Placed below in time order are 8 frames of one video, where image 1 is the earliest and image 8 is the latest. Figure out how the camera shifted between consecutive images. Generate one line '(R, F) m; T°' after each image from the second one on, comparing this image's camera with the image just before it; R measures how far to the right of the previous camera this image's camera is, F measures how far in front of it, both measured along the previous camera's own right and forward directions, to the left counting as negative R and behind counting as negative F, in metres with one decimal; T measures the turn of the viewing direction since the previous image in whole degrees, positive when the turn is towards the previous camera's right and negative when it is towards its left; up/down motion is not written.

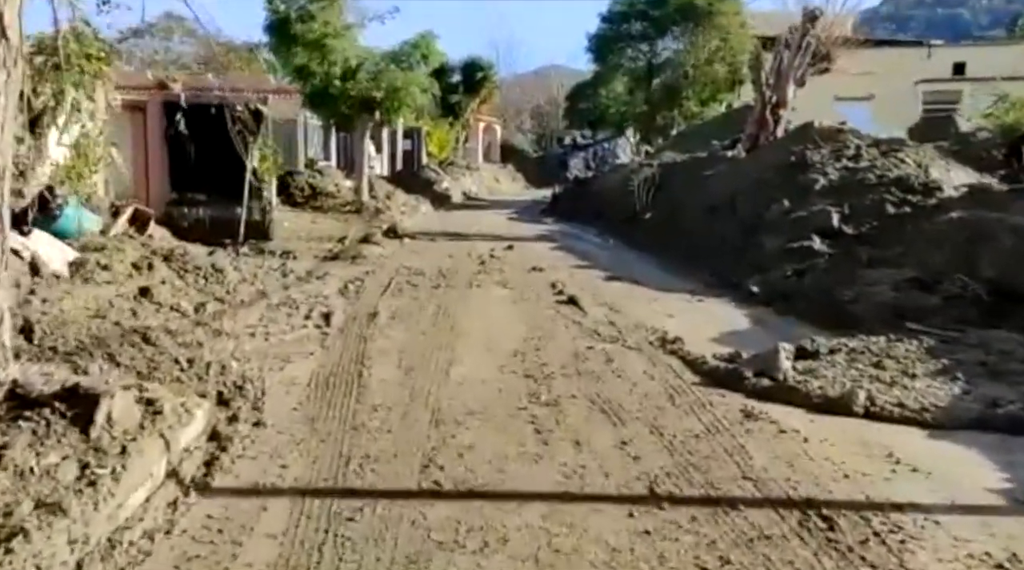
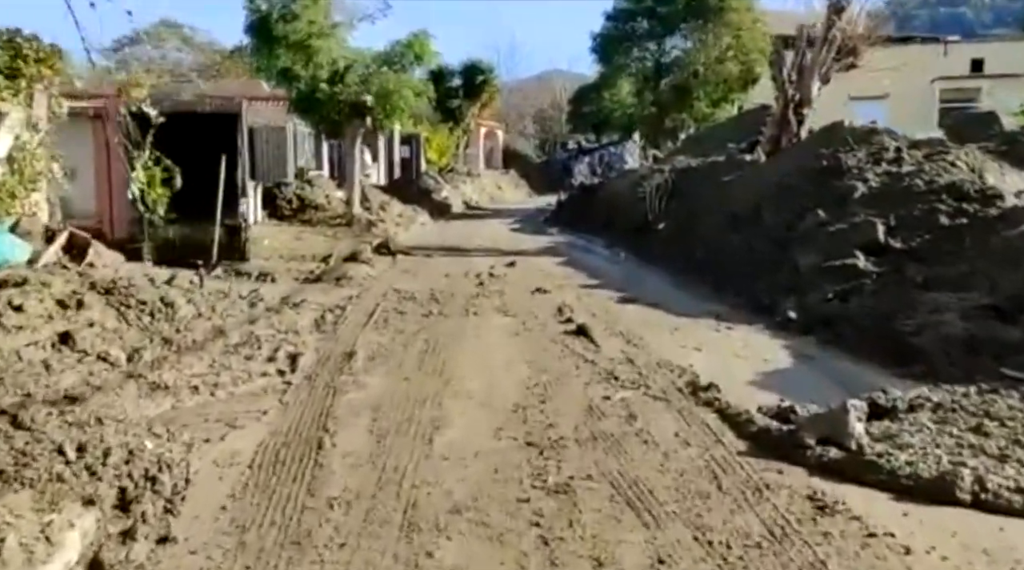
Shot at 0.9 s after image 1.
(0.0, +1.7) m; 0°
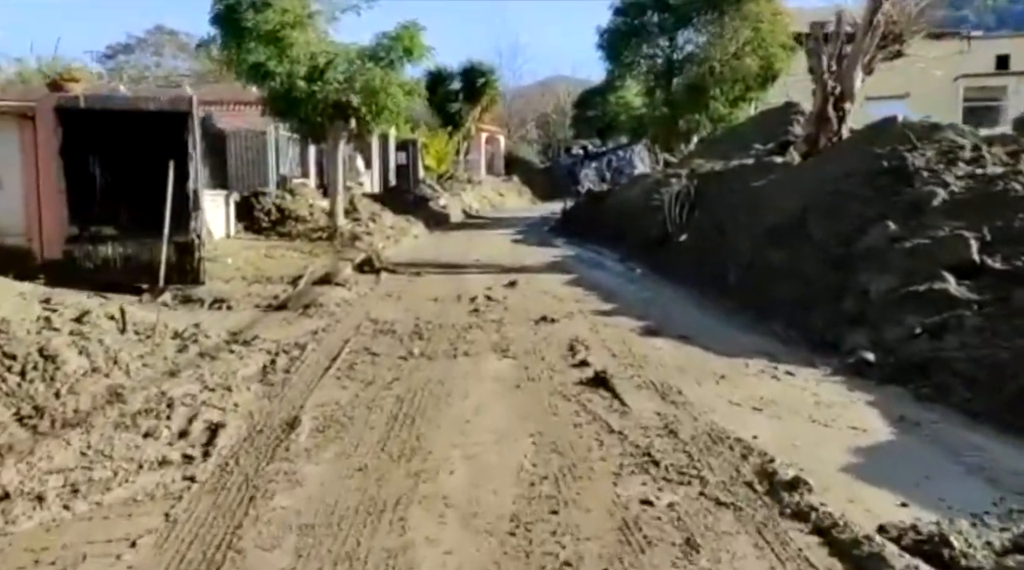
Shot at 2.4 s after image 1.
(0.0, +2.5) m; 0°
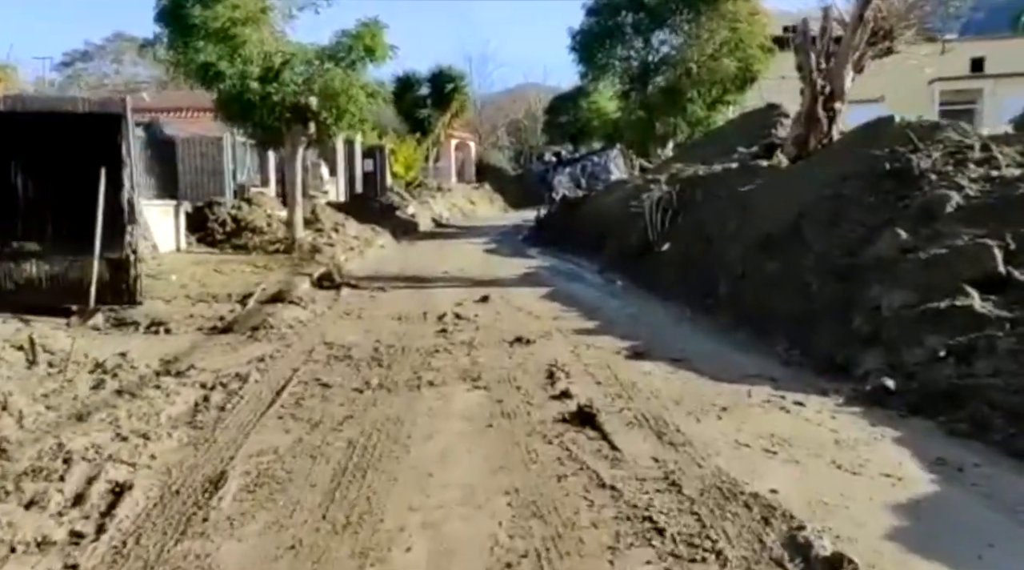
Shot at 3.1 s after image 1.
(0.0, +1.2) m; +1°
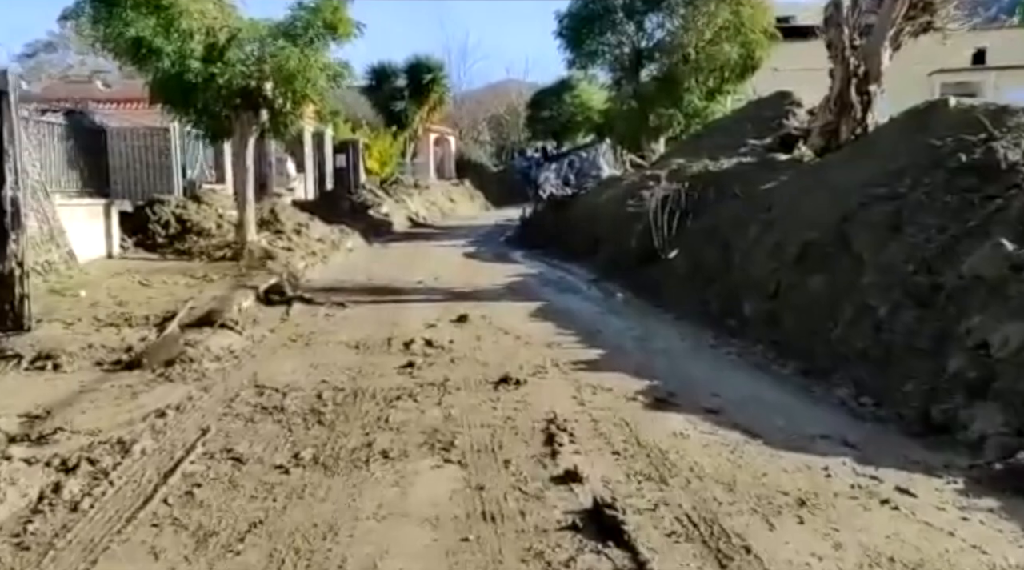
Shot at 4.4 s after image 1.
(0.0, +2.5) m; +1°
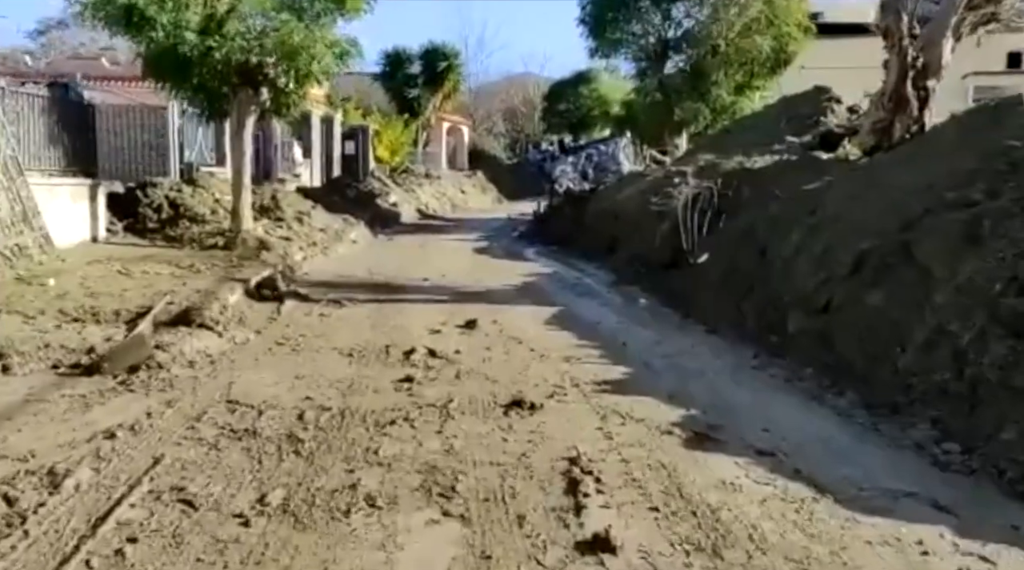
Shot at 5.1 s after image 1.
(-0.1, +1.2) m; 0°
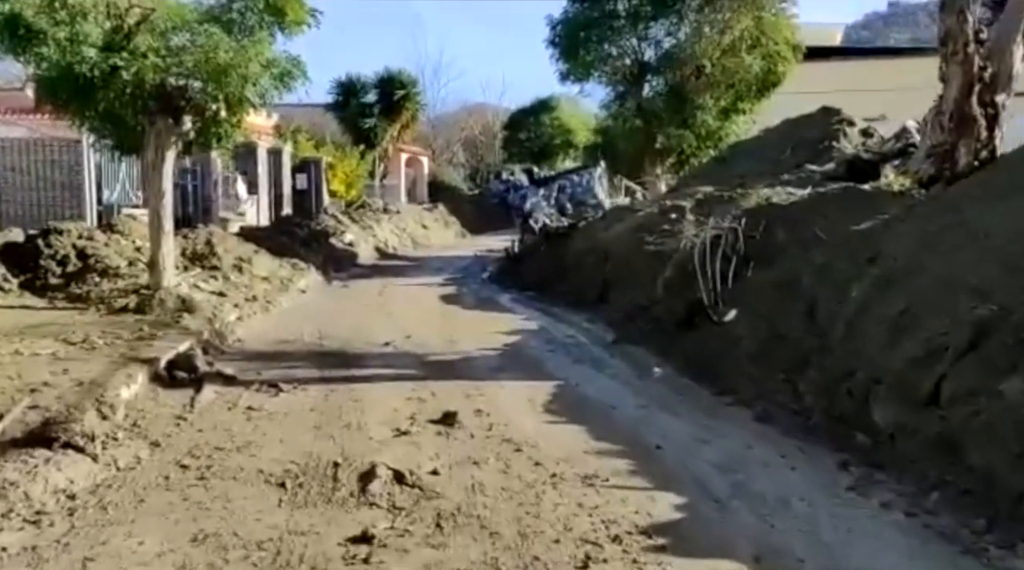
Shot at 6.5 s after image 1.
(-0.2, +2.7) m; +2°
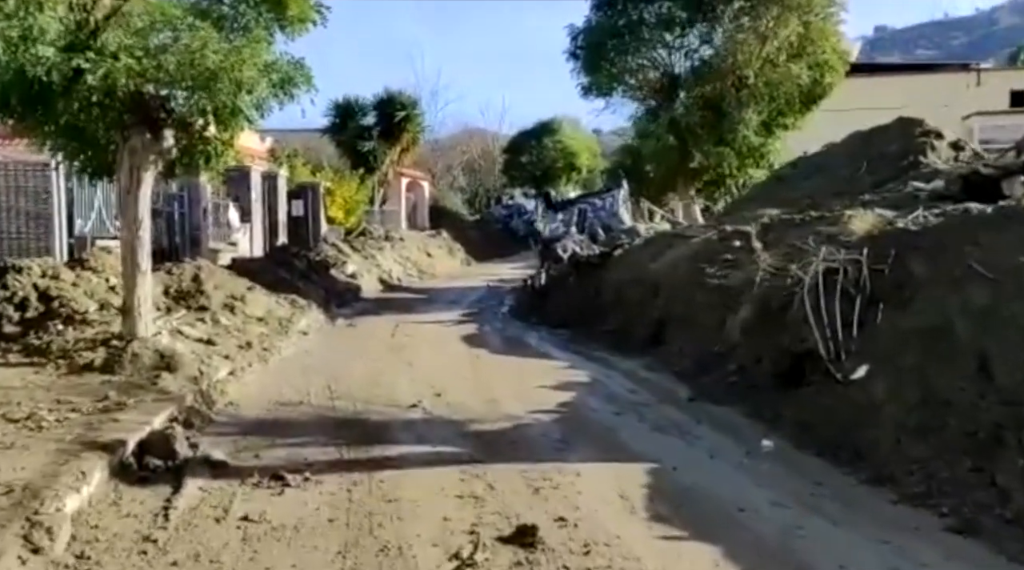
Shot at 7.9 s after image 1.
(-0.6, +2.4) m; 0°
